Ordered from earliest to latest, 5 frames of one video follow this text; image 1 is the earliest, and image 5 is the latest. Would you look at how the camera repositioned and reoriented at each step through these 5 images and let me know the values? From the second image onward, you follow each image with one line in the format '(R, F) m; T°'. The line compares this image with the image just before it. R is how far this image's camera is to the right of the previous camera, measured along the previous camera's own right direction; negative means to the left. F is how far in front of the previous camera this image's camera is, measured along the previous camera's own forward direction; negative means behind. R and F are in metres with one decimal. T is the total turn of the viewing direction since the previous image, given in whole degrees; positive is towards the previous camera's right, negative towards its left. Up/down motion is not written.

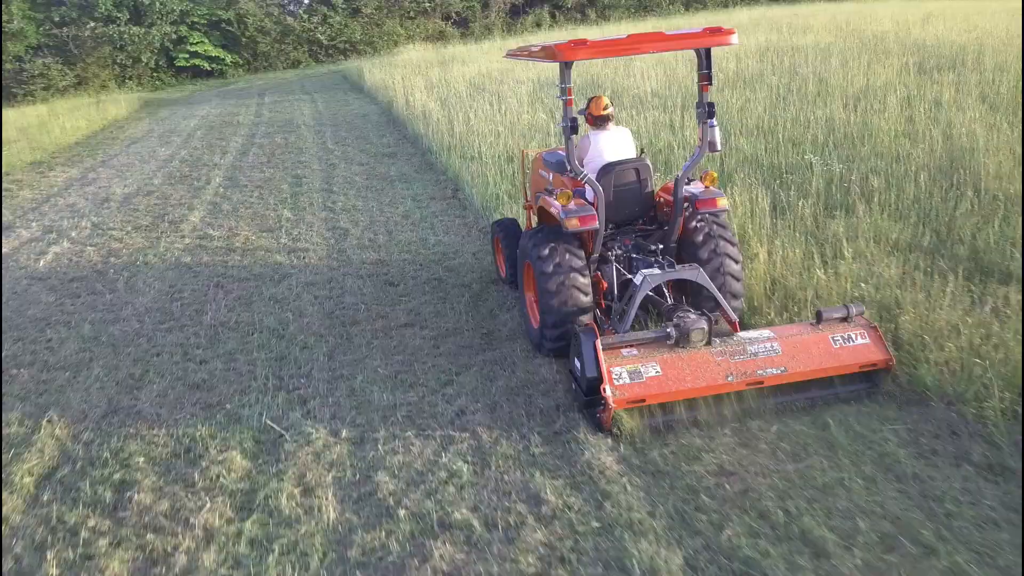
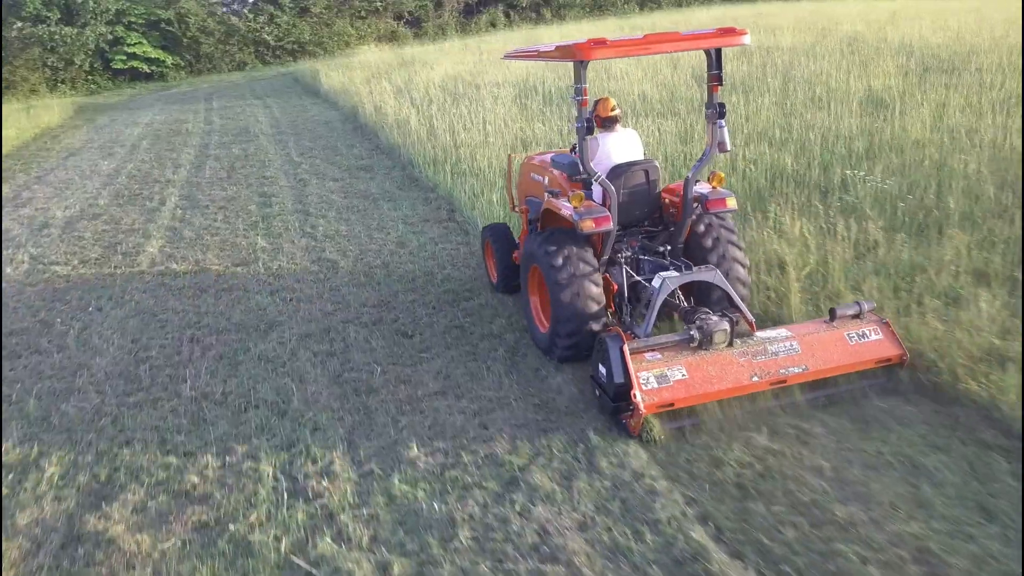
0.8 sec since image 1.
(-0.5, +0.8) m; +4°
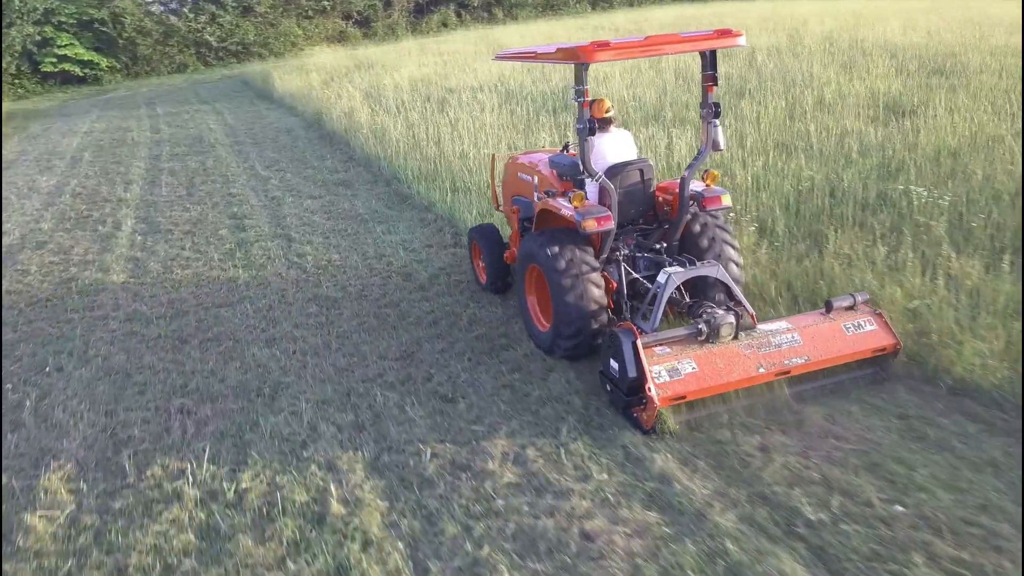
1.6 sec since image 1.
(-0.5, +0.7) m; +4°
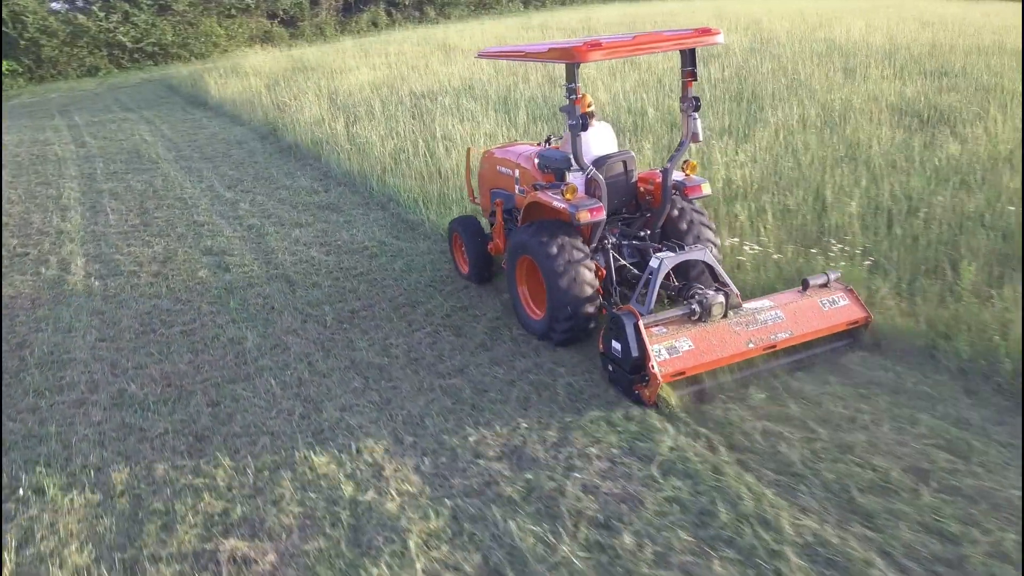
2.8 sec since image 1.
(-0.8, +0.9) m; +6°
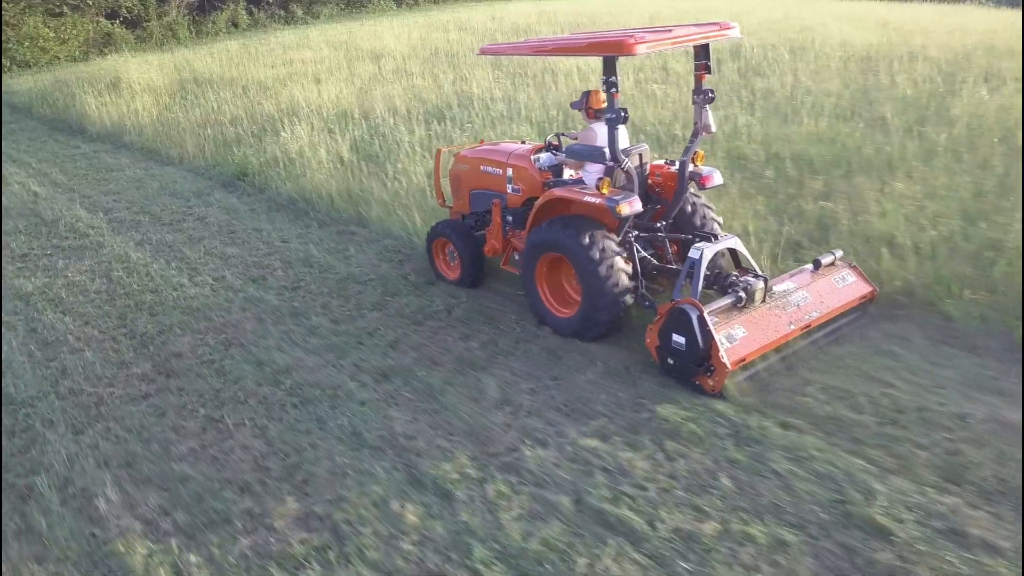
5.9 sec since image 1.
(-2.3, +2.7) m; +12°
